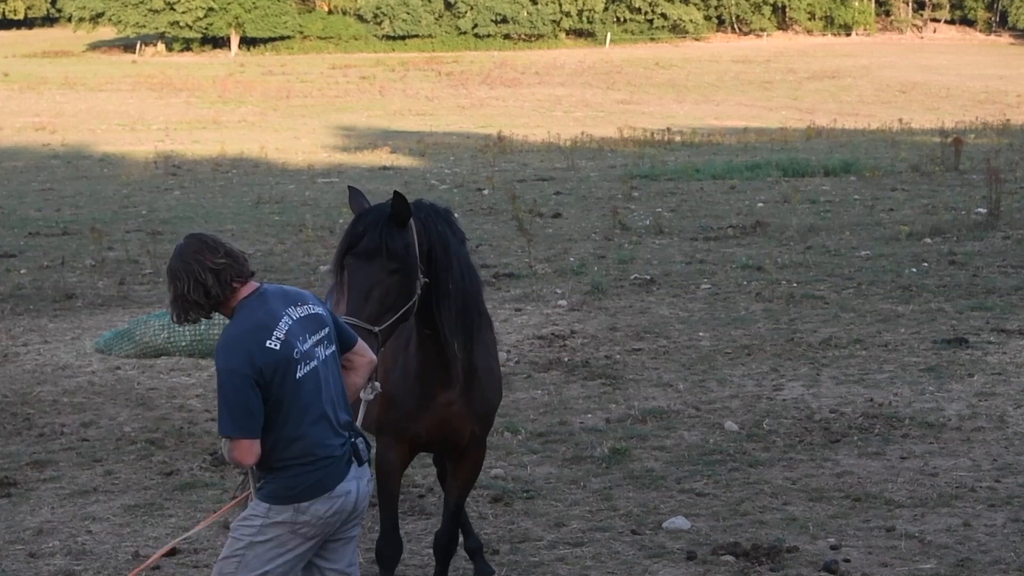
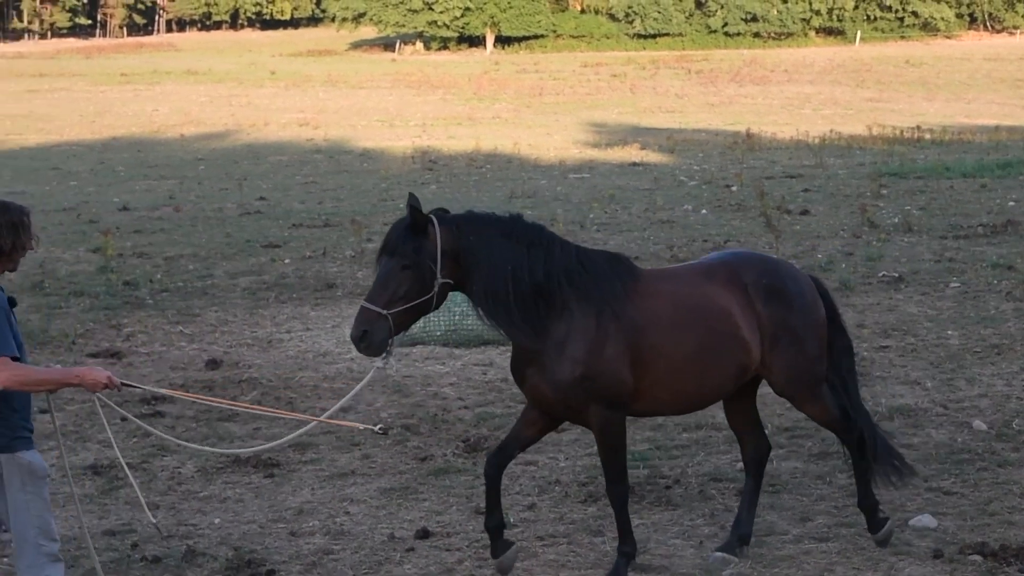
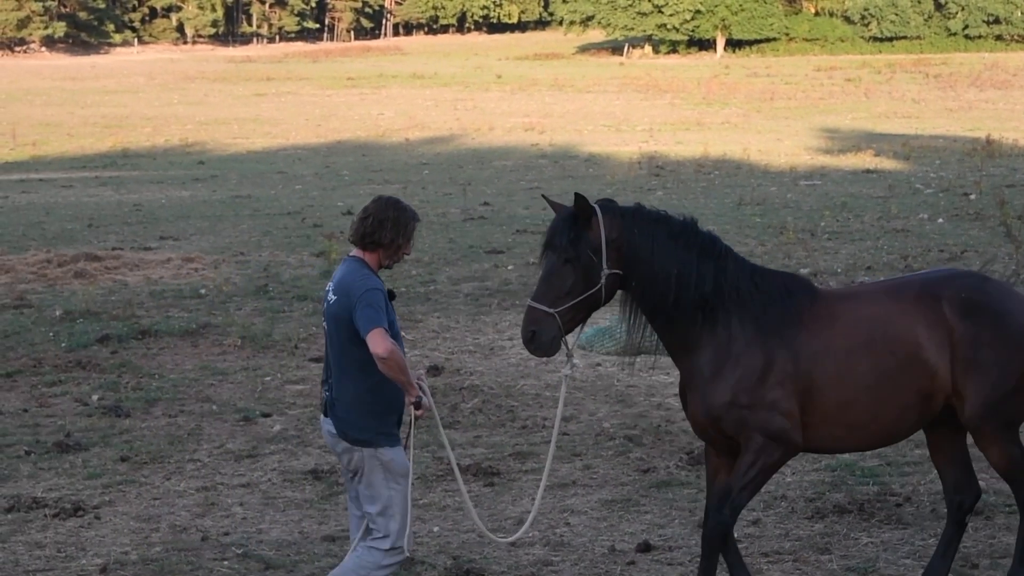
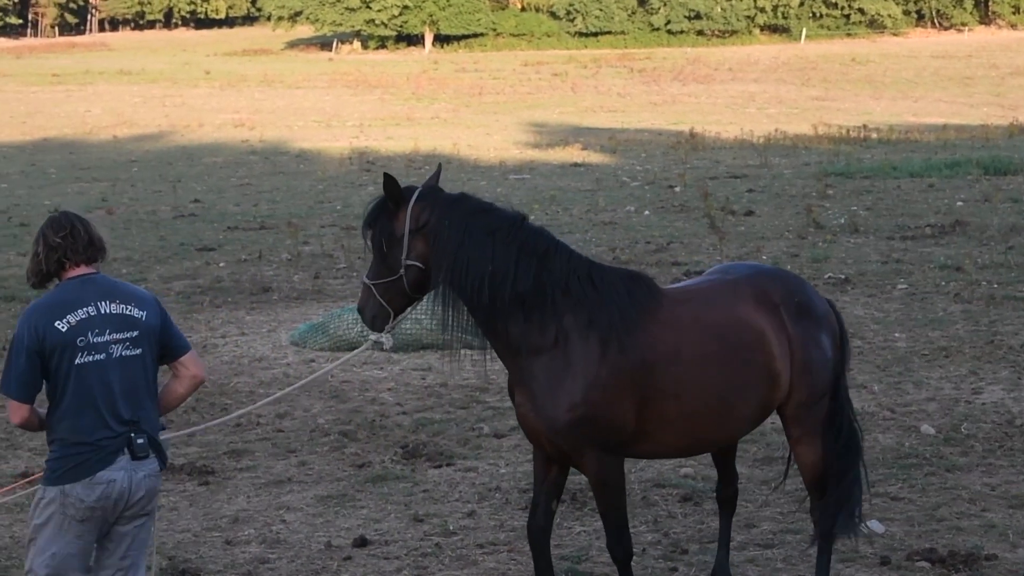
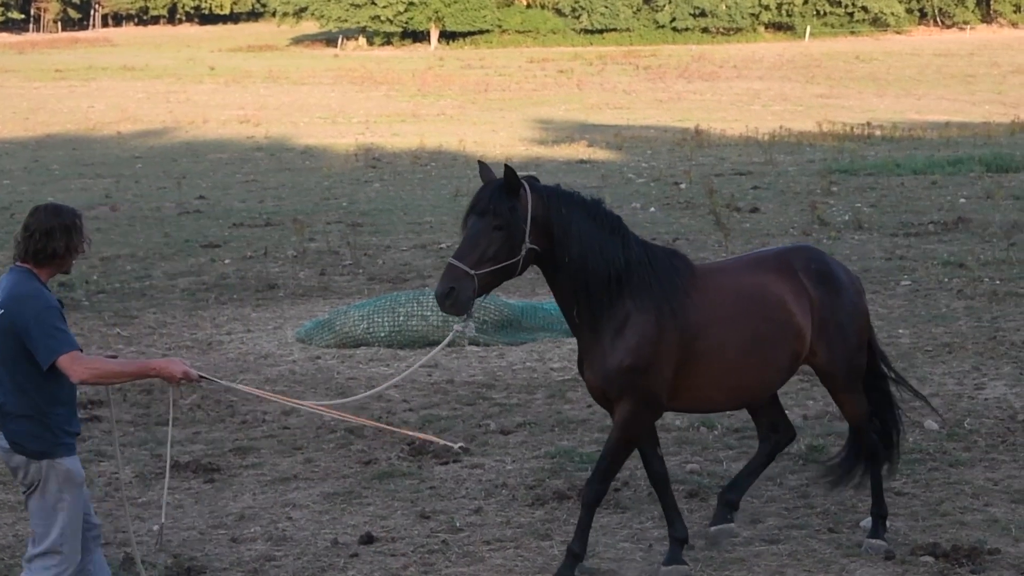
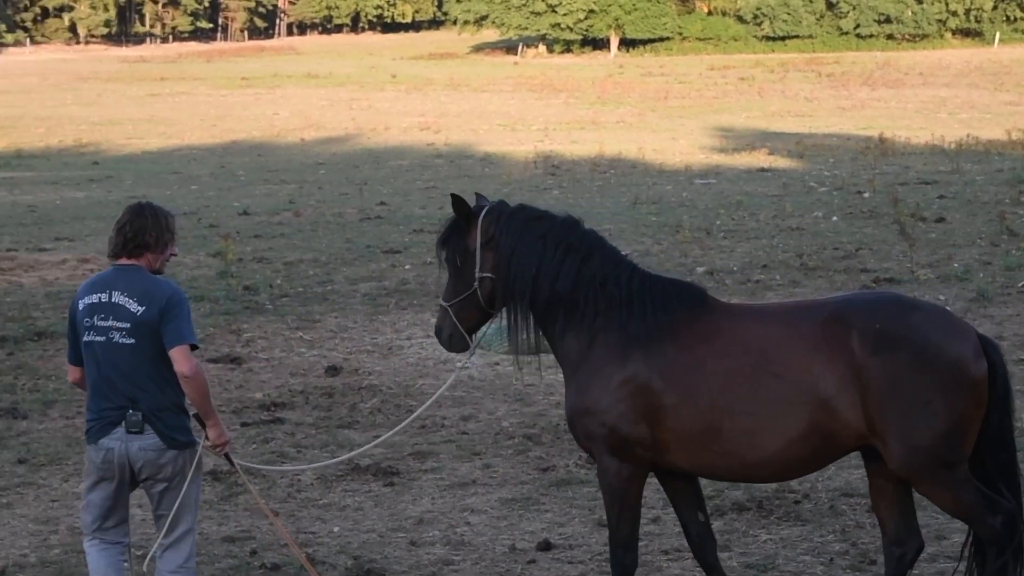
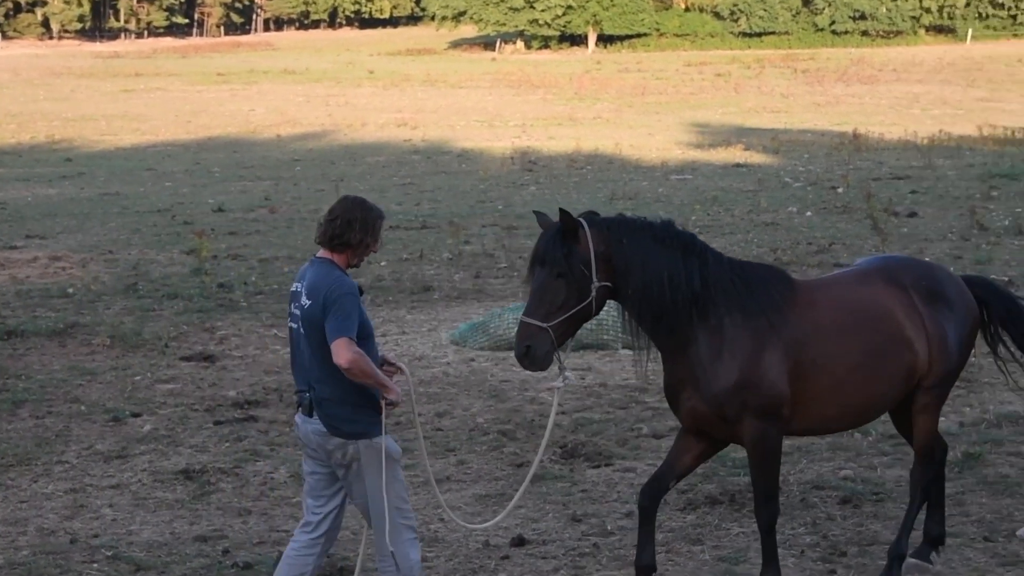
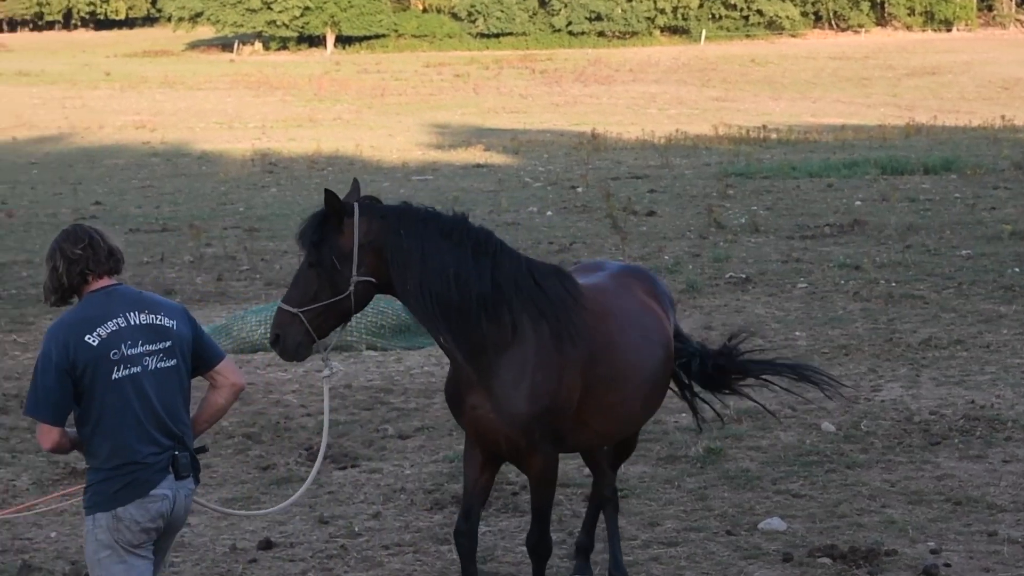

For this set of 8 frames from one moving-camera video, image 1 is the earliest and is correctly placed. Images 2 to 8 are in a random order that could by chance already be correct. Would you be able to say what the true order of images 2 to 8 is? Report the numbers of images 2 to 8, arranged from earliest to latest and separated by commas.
8, 4, 6, 3, 7, 5, 2
